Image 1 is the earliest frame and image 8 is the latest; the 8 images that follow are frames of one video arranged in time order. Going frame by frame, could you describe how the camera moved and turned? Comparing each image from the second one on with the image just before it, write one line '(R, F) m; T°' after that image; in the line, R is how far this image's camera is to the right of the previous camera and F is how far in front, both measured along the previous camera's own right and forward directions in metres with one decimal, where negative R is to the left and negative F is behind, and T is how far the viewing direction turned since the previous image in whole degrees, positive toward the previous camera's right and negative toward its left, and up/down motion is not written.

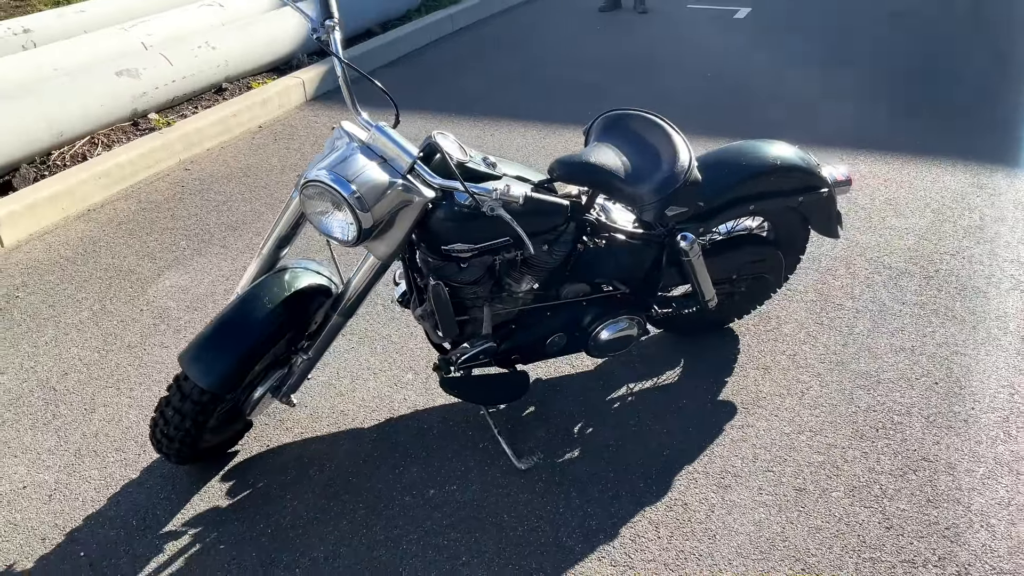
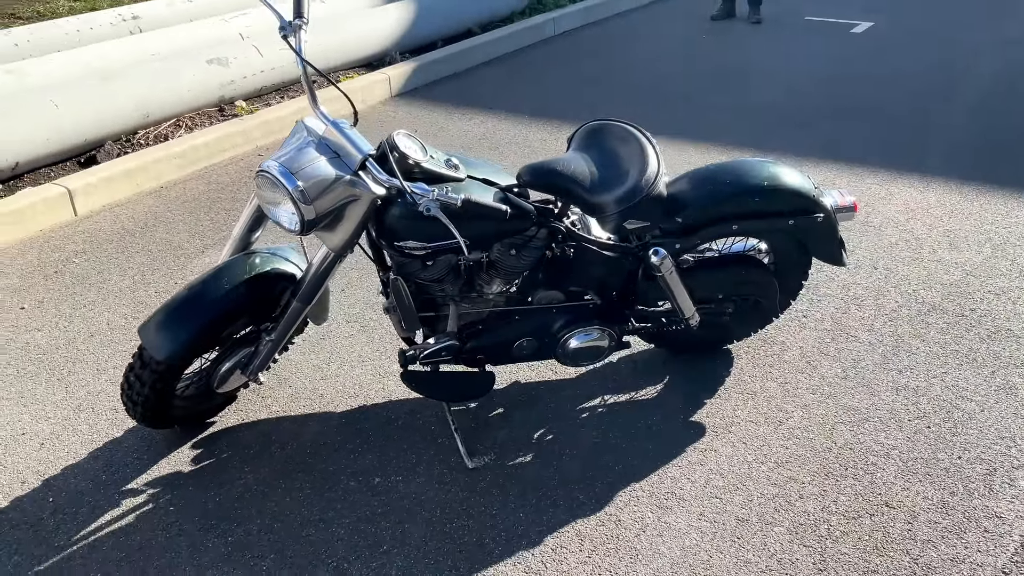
(+0.6, 0.0) m; -9°
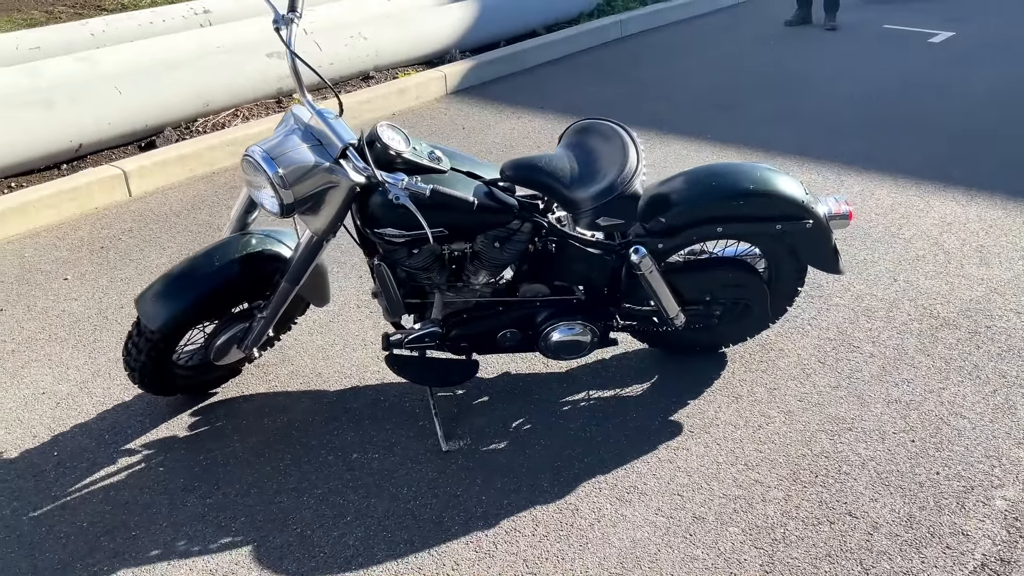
(+0.4, -0.1) m; -6°
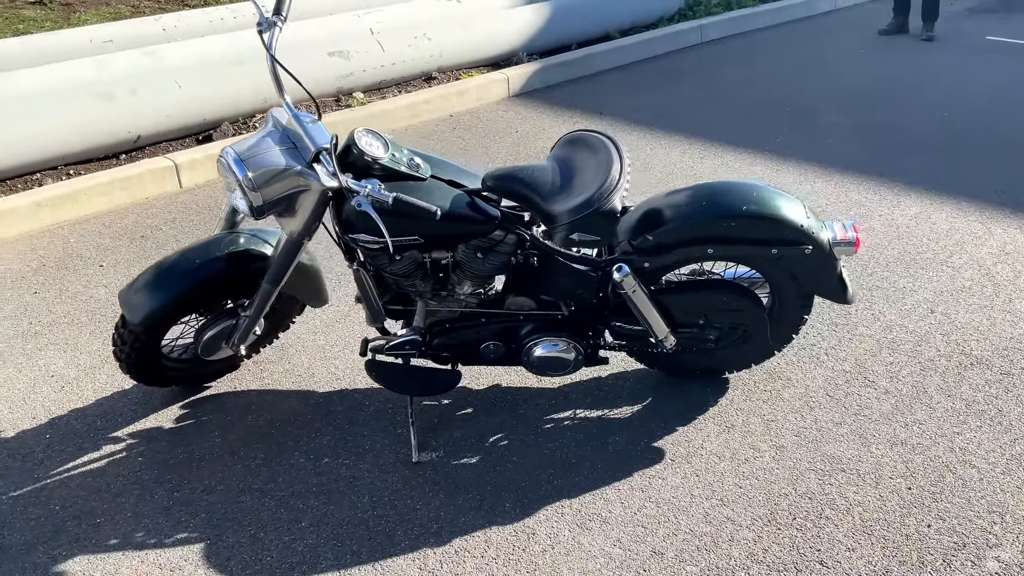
(+0.4, +0.1) m; -7°
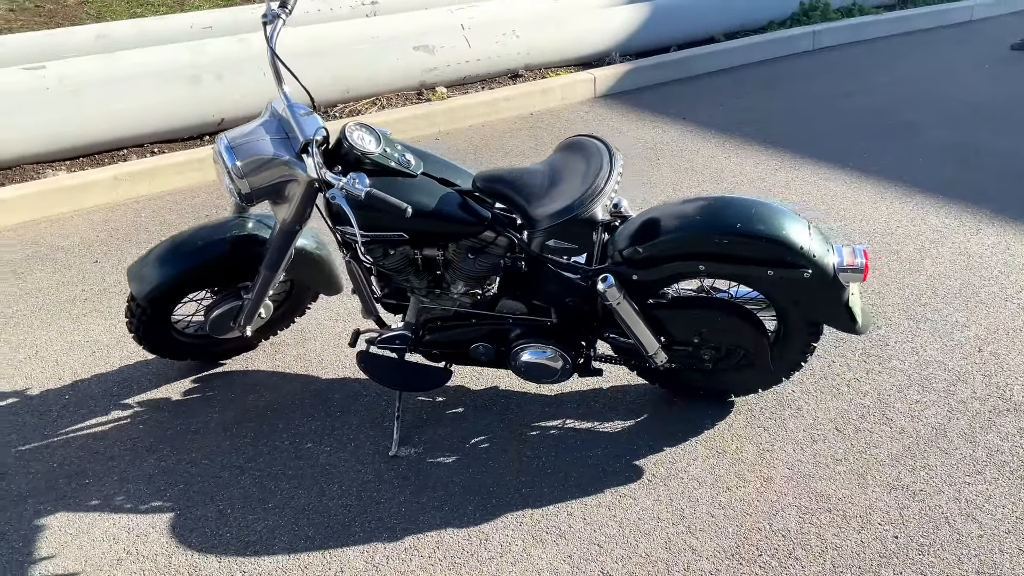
(+0.5, +0.1) m; -8°
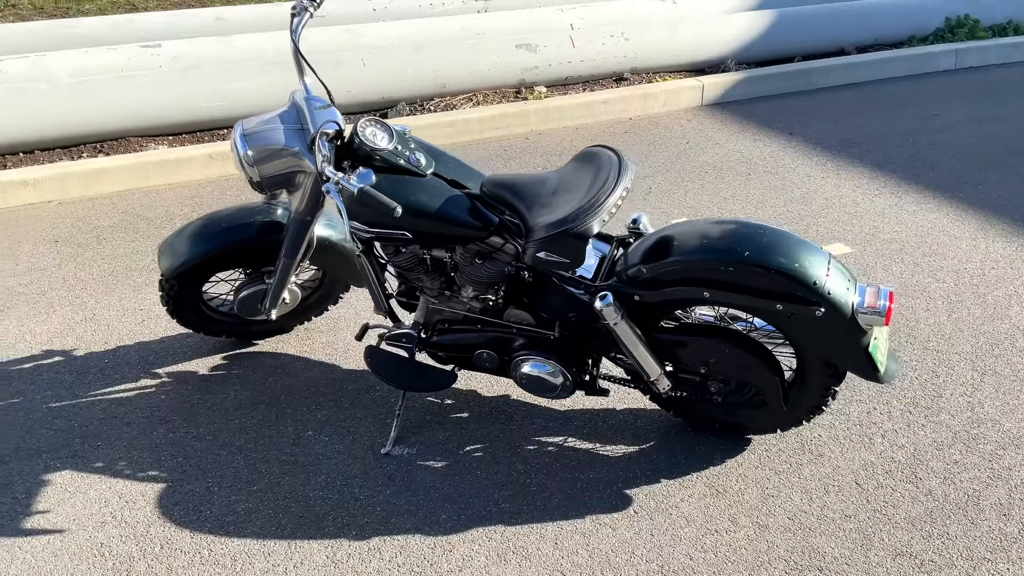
(+0.4, +0.1) m; -9°
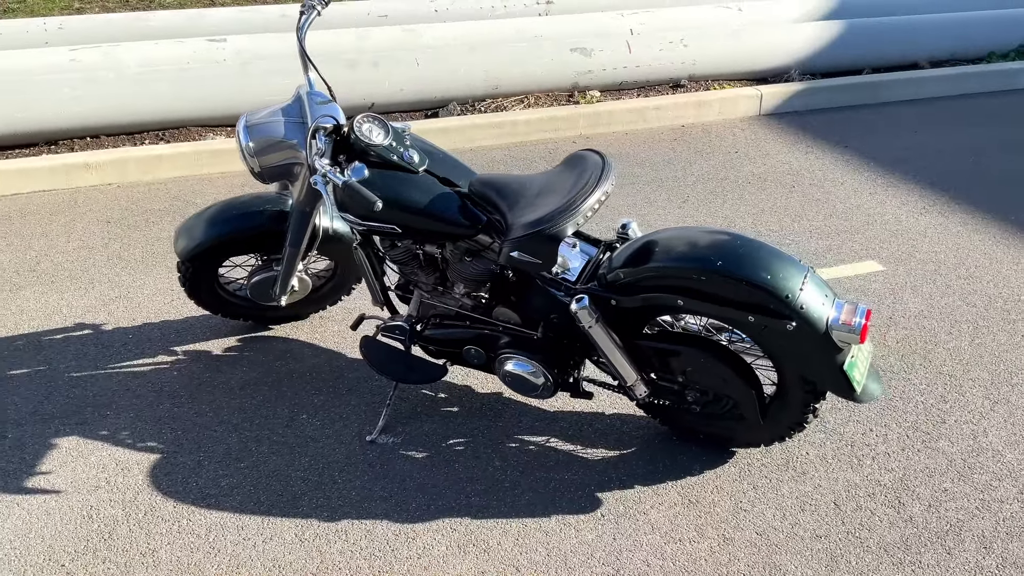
(+0.3, 0.0) m; -6°
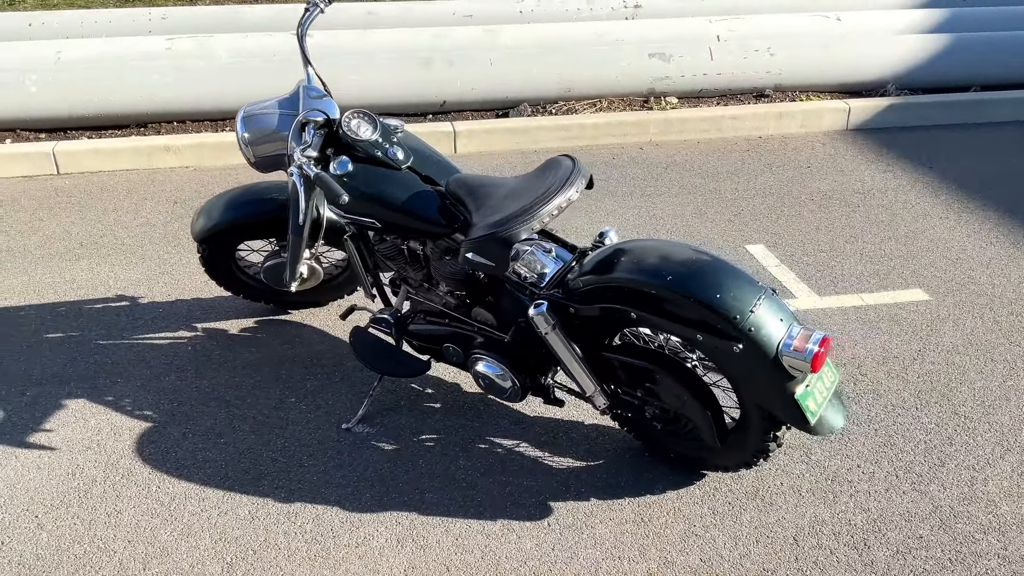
(+0.5, 0.0) m; -8°
